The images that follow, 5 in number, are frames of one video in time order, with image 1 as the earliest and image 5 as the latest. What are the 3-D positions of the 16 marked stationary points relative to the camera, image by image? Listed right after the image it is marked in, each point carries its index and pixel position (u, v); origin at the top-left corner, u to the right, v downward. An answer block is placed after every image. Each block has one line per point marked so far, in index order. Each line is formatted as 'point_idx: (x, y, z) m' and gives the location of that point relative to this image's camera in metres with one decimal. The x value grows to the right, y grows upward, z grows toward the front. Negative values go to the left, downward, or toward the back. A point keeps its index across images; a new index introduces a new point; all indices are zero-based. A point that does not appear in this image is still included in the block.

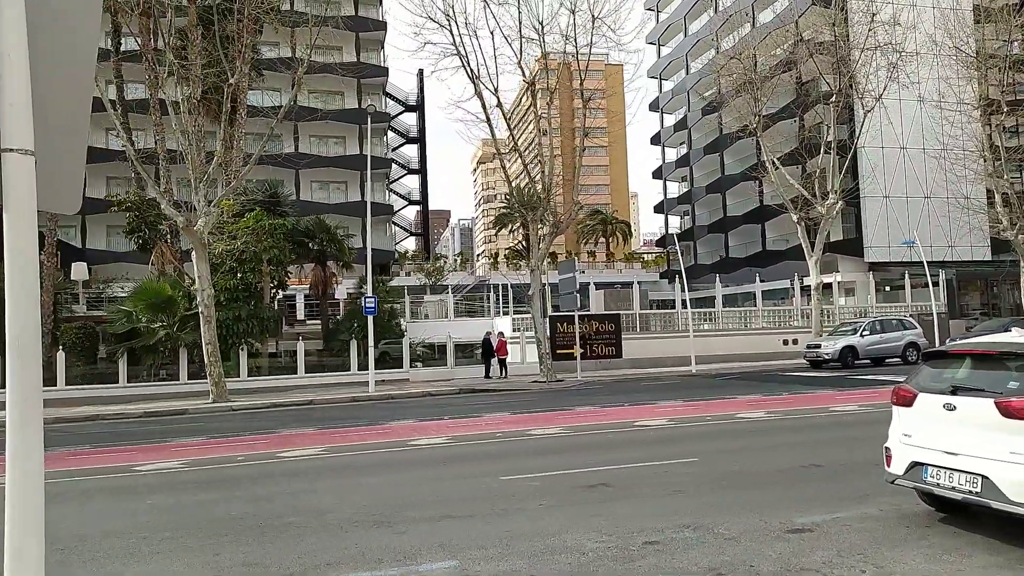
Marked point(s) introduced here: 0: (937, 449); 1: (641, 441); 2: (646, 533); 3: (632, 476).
0: (+3.1, -1.2, +5.4) m
1: (+1.8, -2.1, +10.3) m
2: (+1.0, -1.9, +5.8) m
3: (+1.3, -2.0, +7.9) m
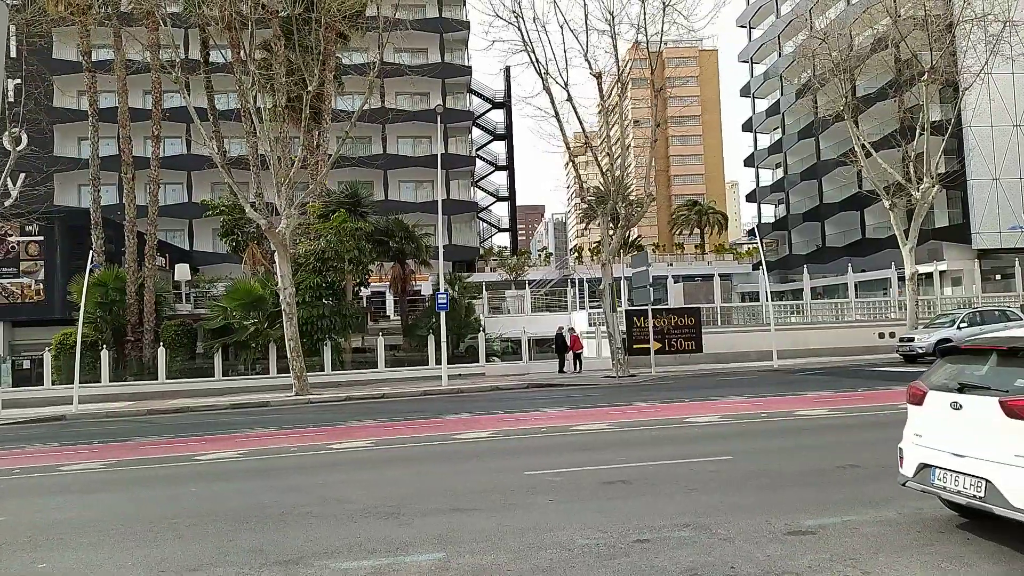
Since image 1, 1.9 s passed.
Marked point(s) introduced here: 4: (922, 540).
0: (+2.9, -1.1, +5.0) m
1: (+2.3, -2.0, +10.1) m
2: (+1.0, -1.9, +5.7) m
3: (+1.5, -2.0, +7.8) m
4: (+2.9, -1.8, +5.2) m
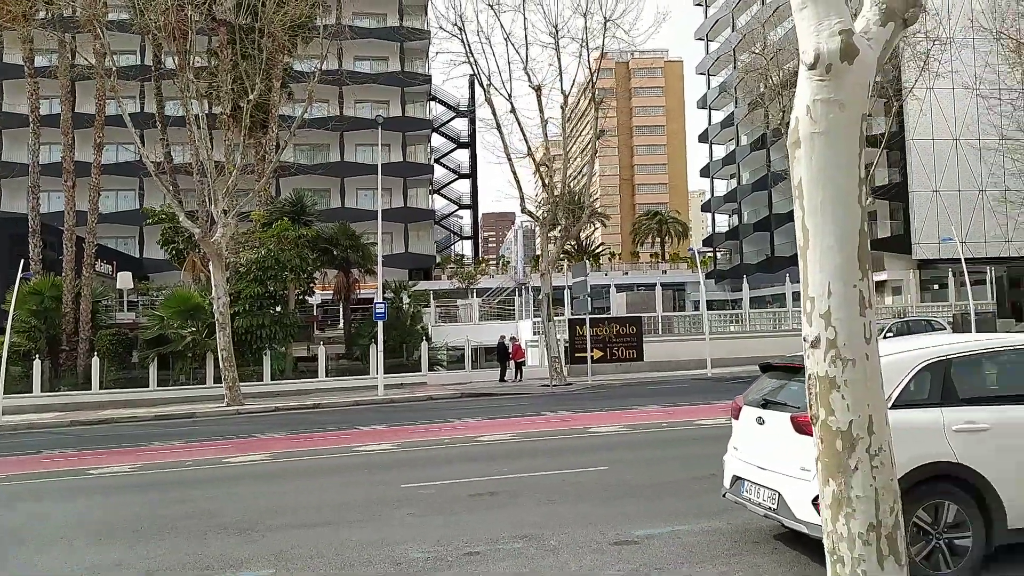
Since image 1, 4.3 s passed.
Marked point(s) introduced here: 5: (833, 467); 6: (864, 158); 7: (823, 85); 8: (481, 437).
0: (+1.7, -1.2, +5.2) m
1: (+0.9, -2.2, +10.2) m
2: (-0.3, -2.0, +5.8) m
3: (+0.2, -2.1, +7.9) m
4: (+1.6, -1.9, +5.4) m
5: (+1.4, -0.8, +3.3) m
6: (+1.6, +0.6, +3.4) m
7: (+1.4, +0.9, +3.4) m
8: (-0.5, -2.4, +11.8) m
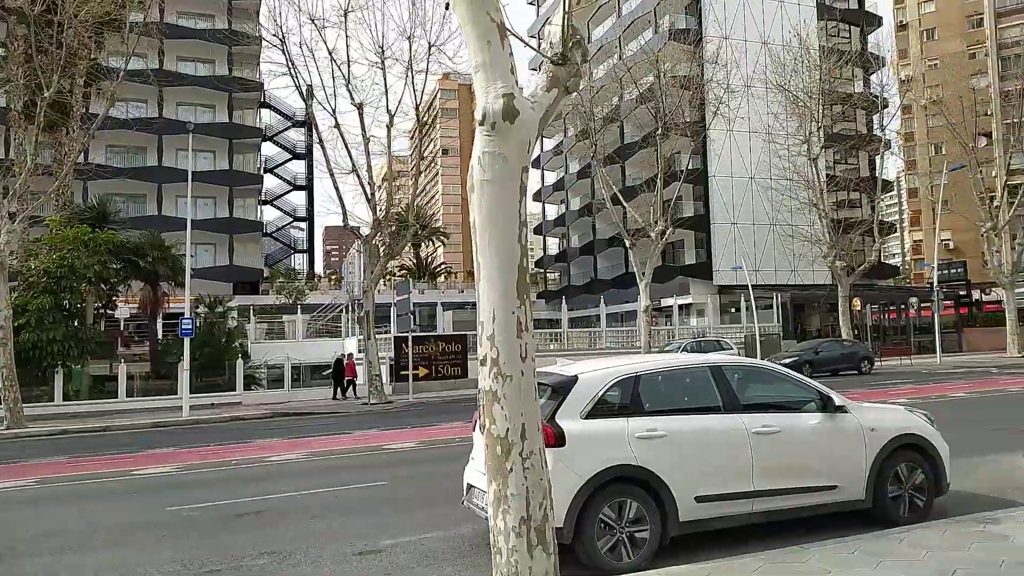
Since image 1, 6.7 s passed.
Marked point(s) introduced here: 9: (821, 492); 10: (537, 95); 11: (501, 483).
0: (-0.2, -1.4, +5.8) m
1: (-2.1, -2.5, +10.5) m
2: (-2.3, -2.2, +5.9) m
3: (-2.3, -2.3, +8.1) m
4: (-0.3, -2.1, +5.9) m
5: (-0.1, -0.9, +3.8) m
6: (+0.1, +0.5, +4.0) m
7: (-0.1, +0.8, +4.0) m
8: (-3.8, -2.7, +11.7) m
9: (+2.3, -1.5, +5.5) m
10: (+0.1, +1.1, +4.2) m
11: (-0.1, -1.0, +3.8) m
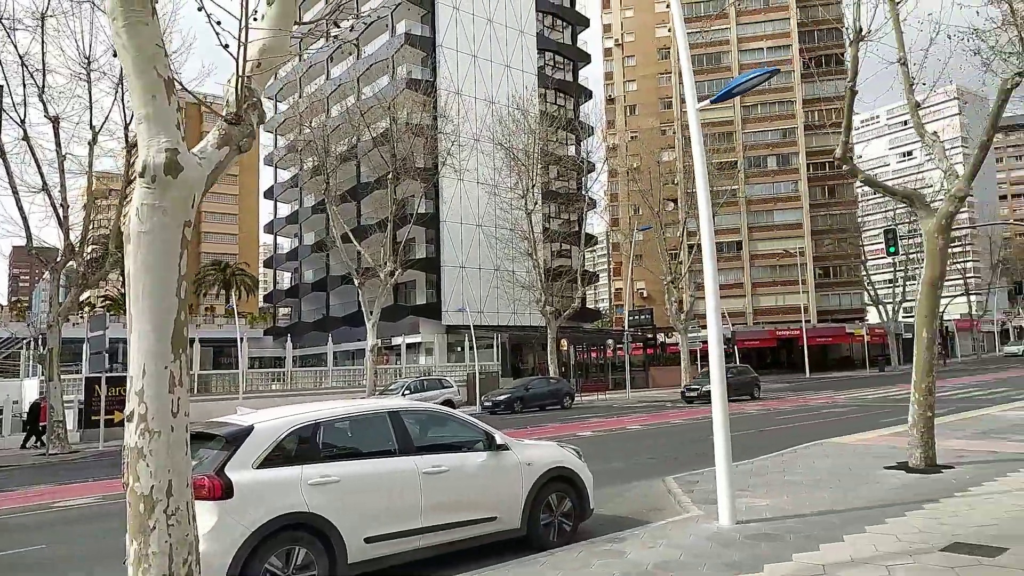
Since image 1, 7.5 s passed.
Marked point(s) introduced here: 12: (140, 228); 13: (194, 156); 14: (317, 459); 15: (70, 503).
0: (-2.7, -1.8, +5.5) m
1: (-6.1, -3.0, +9.2) m
2: (-4.7, -2.5, +4.9) m
3: (-5.4, -2.7, +6.9) m
4: (-2.9, -2.5, +5.5) m
5: (-1.9, -1.2, +3.7) m
6: (-1.8, +0.2, +4.0) m
7: (-1.9, +0.5, +4.0) m
8: (-8.1, -3.2, +9.8) m
9: (-0.2, -2.0, +6.1) m
10: (-1.8, +0.8, +4.3) m
11: (-1.9, -1.3, +3.7) m
12: (-2.0, +0.3, +3.9) m
13: (-1.8, +0.7, +4.2) m
14: (-1.4, -1.3, +5.4) m
15: (-6.4, -3.2, +11.0) m
